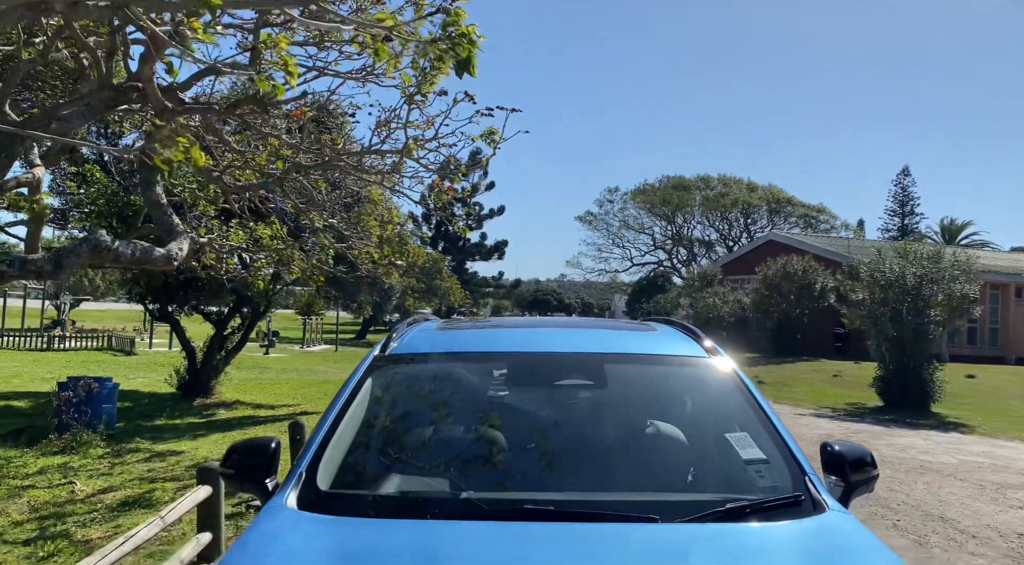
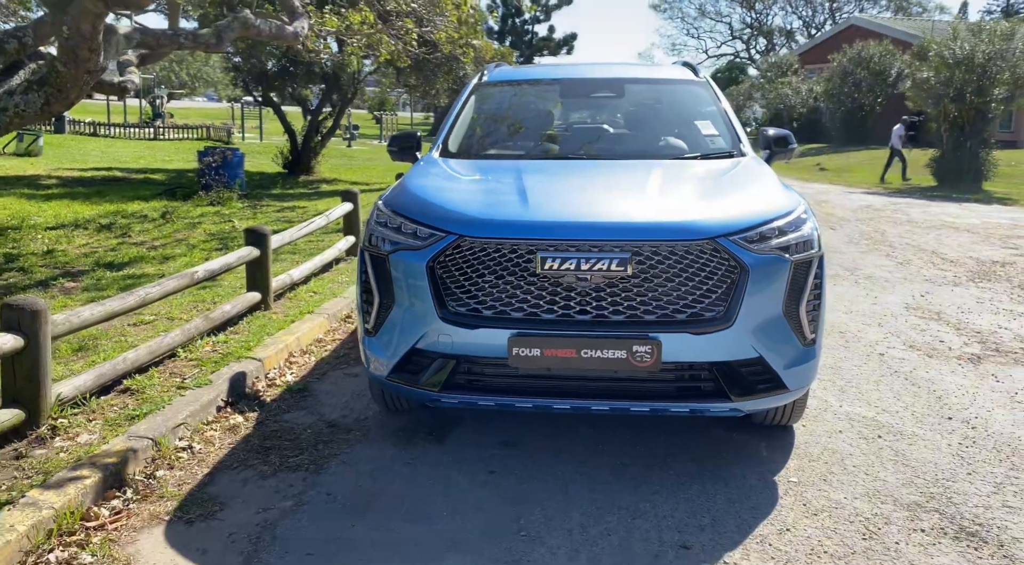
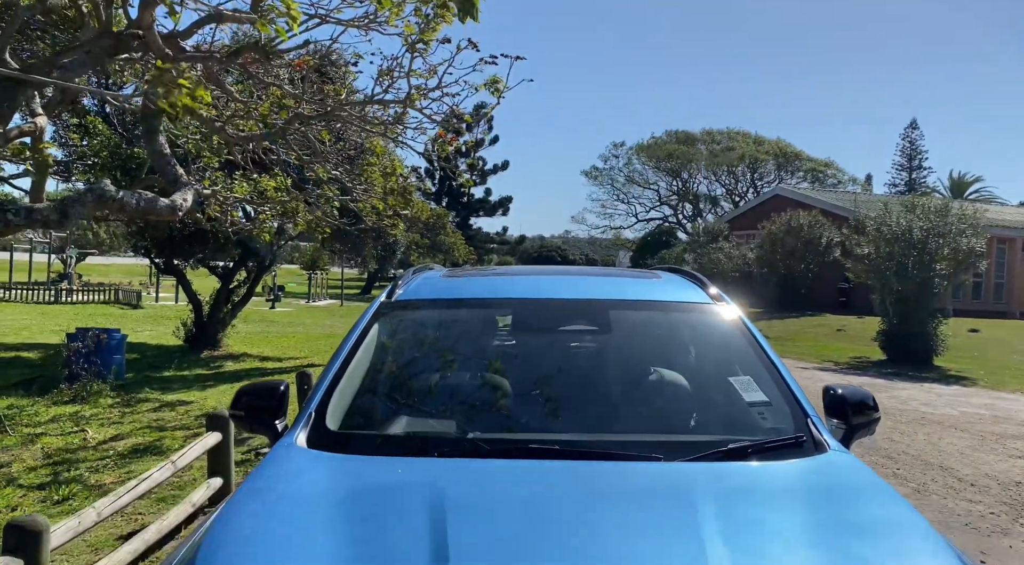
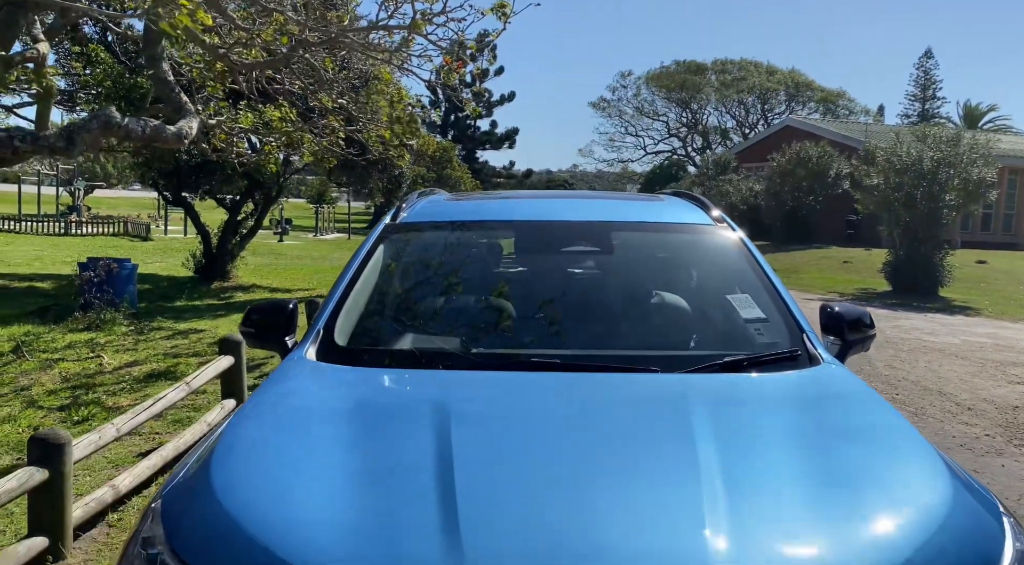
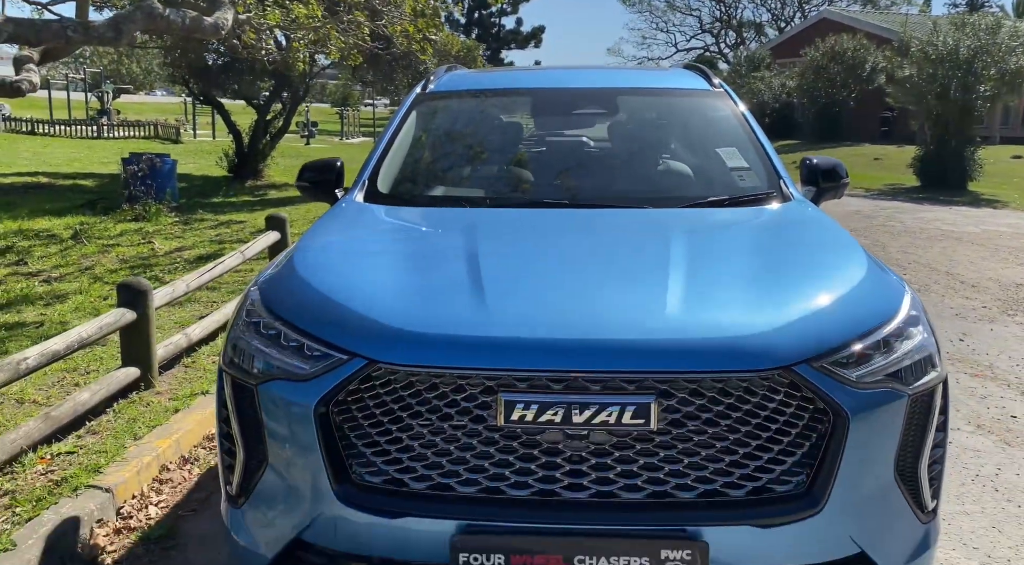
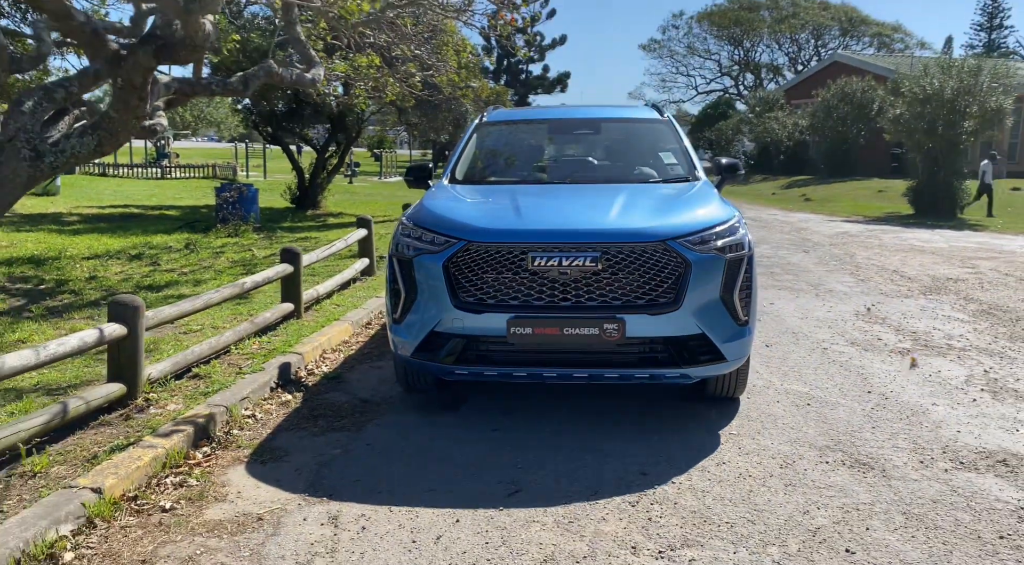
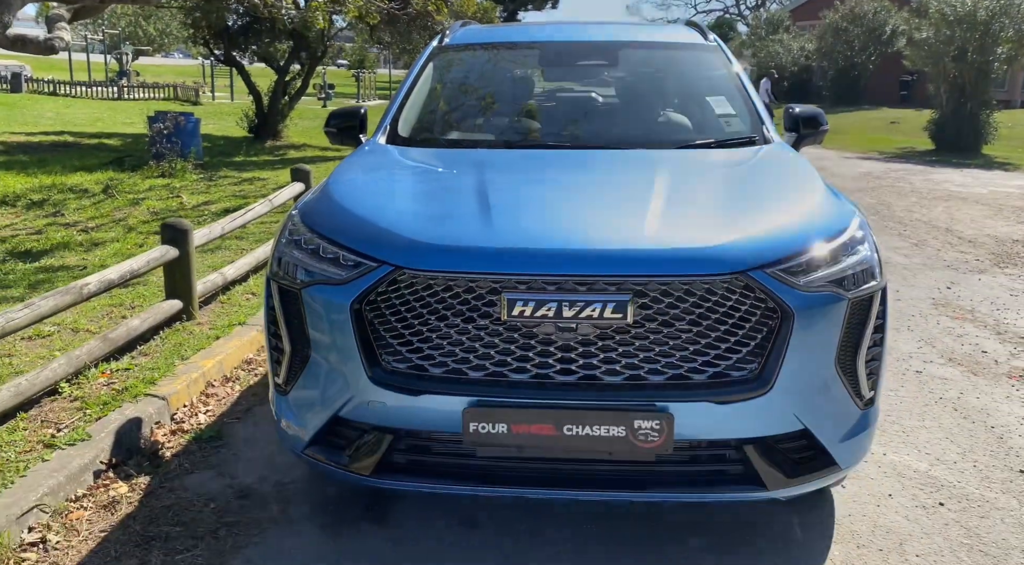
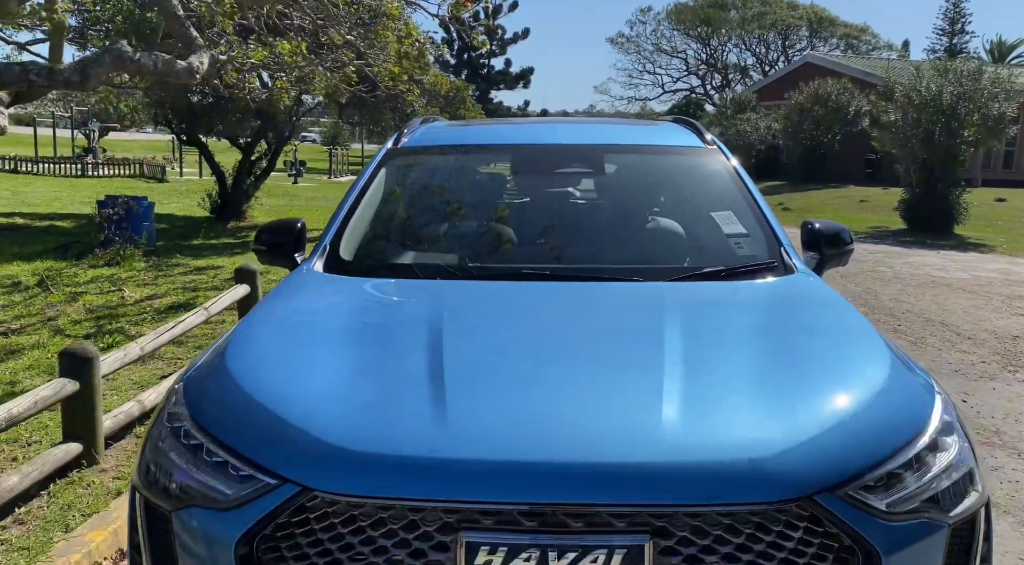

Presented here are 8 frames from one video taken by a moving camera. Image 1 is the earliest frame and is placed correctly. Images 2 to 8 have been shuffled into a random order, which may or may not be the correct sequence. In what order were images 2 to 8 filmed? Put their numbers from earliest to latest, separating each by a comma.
3, 4, 8, 5, 7, 2, 6
